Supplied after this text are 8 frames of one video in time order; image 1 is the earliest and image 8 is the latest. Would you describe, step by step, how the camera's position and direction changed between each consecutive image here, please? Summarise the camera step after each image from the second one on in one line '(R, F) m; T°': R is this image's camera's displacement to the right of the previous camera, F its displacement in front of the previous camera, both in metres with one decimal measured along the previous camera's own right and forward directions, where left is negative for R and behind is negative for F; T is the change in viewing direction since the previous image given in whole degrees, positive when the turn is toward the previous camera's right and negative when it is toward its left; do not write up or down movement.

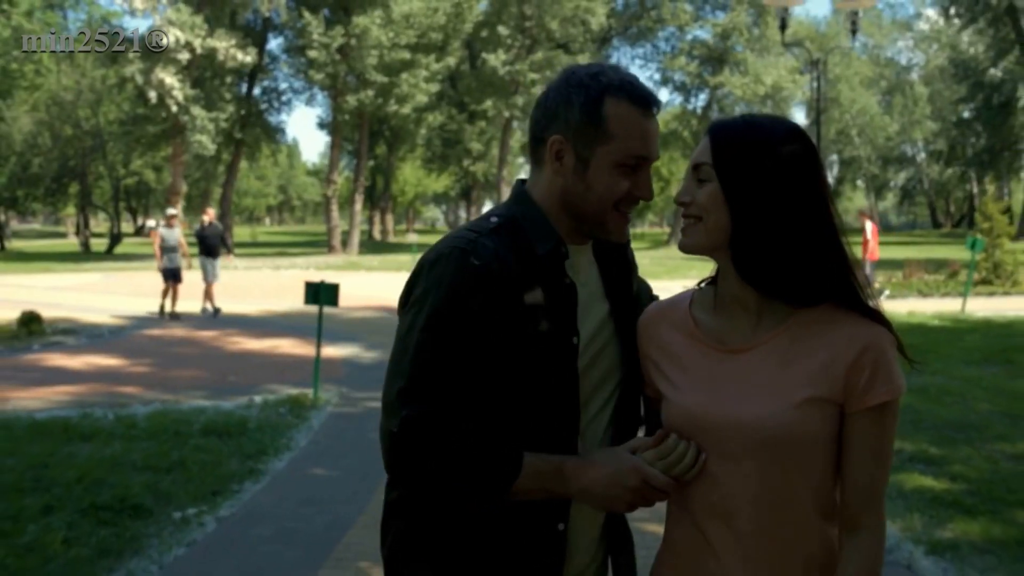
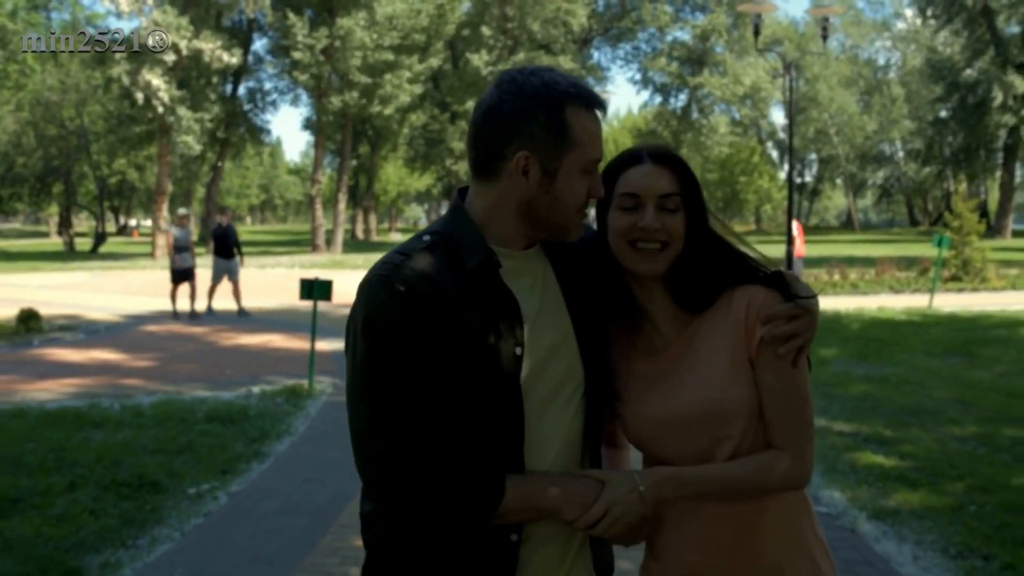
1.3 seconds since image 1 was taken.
(0.0, -0.6) m; +1°
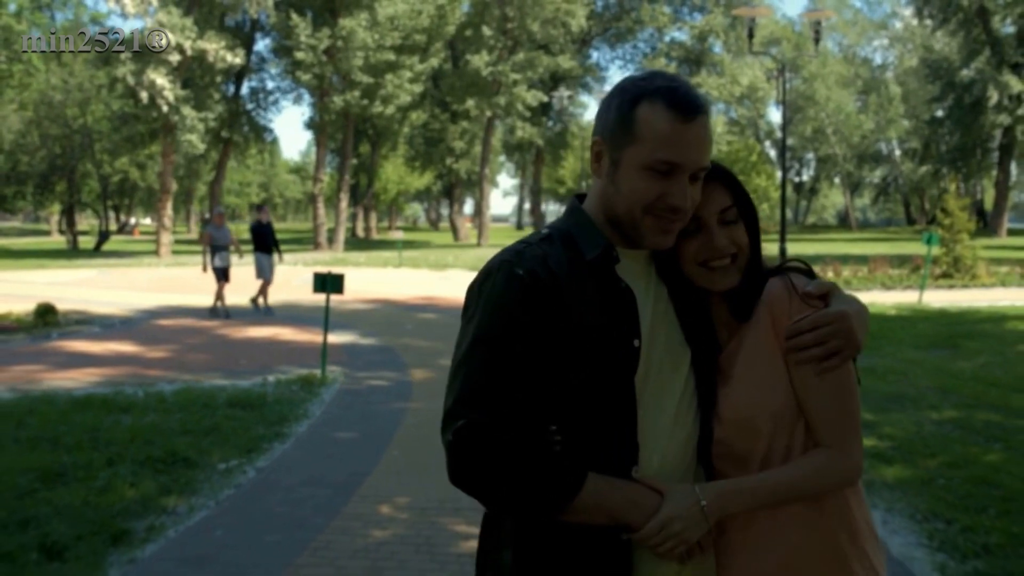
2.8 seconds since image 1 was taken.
(0.0, -0.6) m; 0°
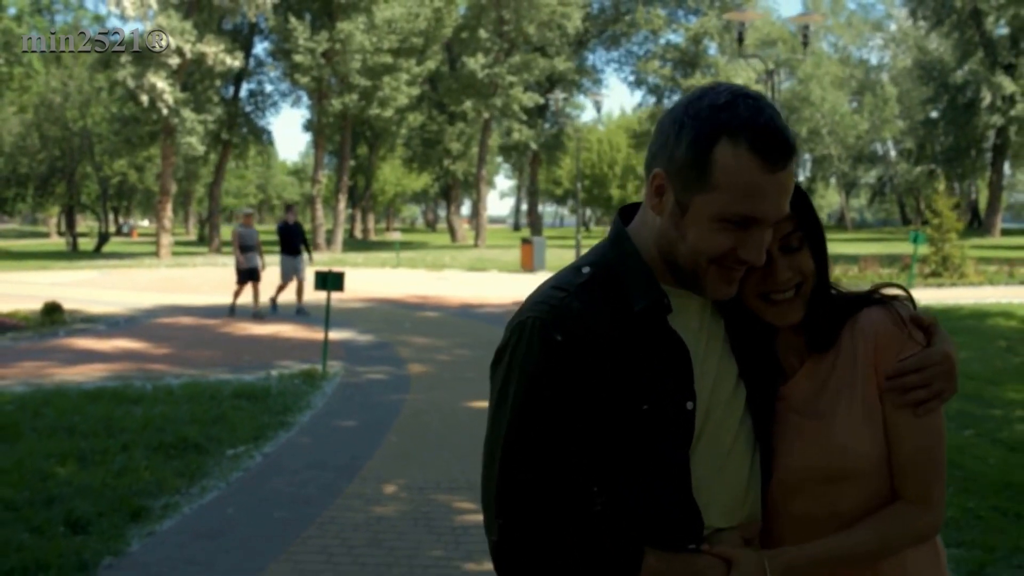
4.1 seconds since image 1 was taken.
(0.0, -0.4) m; 0°
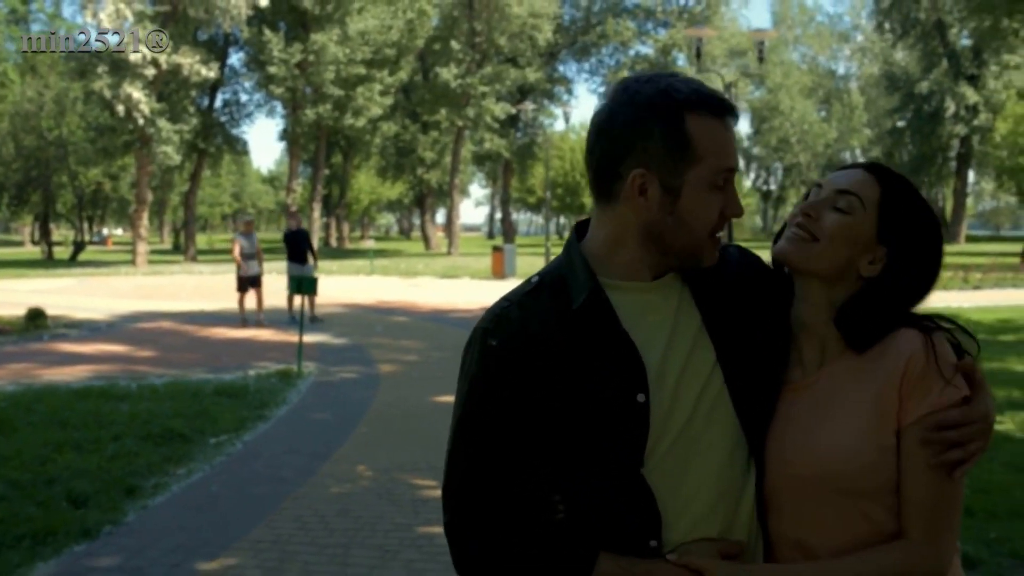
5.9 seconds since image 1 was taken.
(+0.1, -0.8) m; +1°
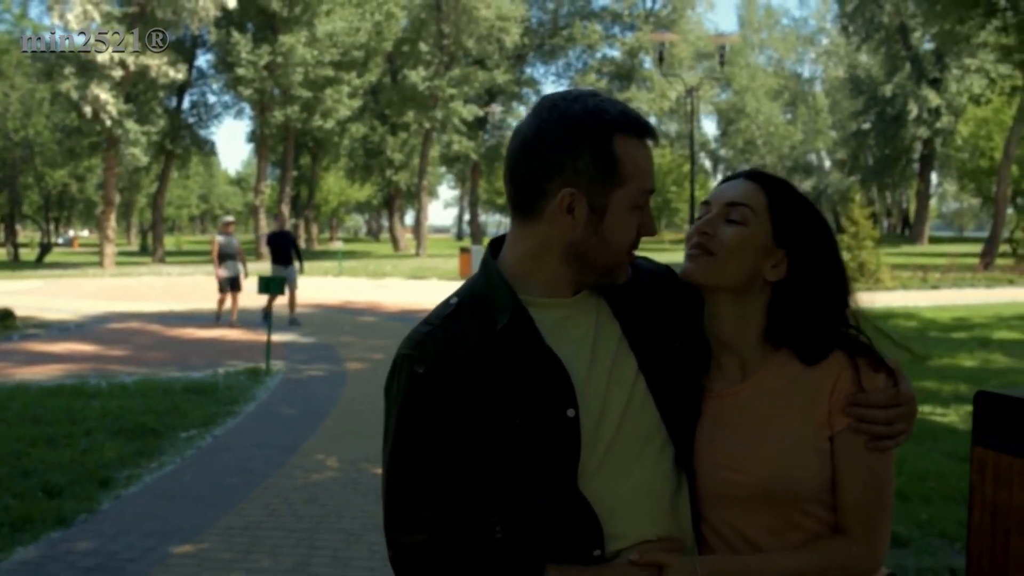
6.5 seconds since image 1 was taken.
(+0.1, -0.3) m; +2°
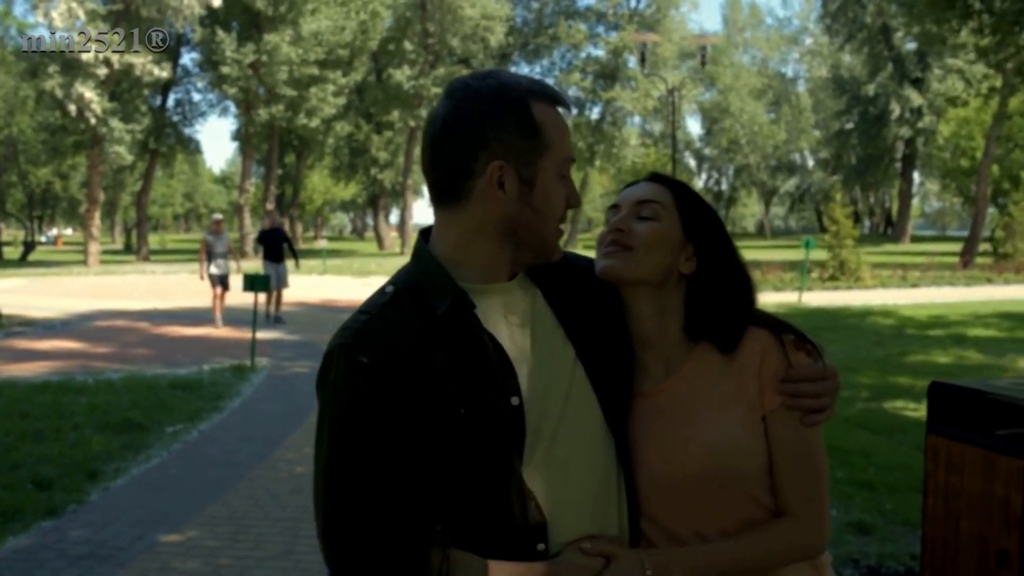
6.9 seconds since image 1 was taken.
(0.0, -0.2) m; +1°
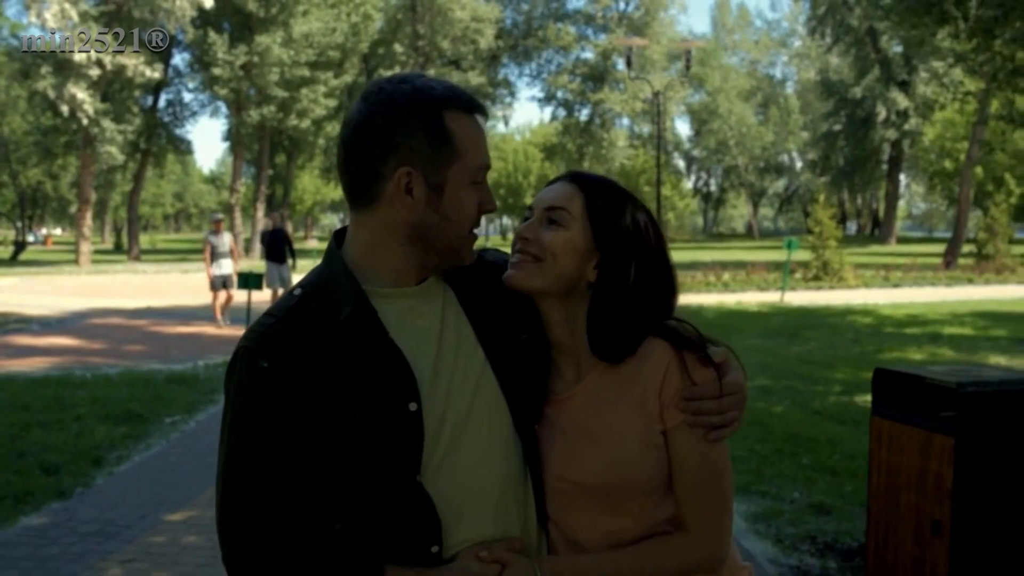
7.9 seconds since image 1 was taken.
(0.0, -0.4) m; +1°
